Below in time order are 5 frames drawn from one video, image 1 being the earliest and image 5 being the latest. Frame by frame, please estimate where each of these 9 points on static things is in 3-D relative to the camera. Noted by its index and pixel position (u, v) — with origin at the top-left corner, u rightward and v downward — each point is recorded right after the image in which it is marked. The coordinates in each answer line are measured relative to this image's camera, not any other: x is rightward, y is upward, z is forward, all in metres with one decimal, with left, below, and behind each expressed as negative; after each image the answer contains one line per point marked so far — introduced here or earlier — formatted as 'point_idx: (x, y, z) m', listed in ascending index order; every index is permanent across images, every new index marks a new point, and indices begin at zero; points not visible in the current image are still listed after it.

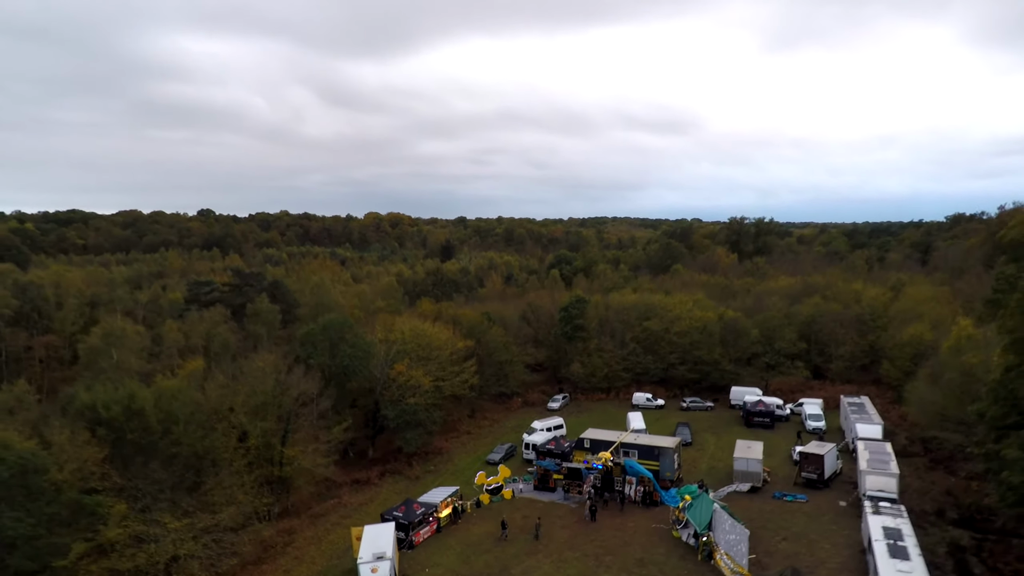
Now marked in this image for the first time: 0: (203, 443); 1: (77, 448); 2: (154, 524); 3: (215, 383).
0: (-9.1, -4.6, +17.6) m
1: (-11.1, -4.1, +15.3) m
2: (-9.4, -6.3, +15.7) m
3: (-9.7, -3.2, +19.6) m
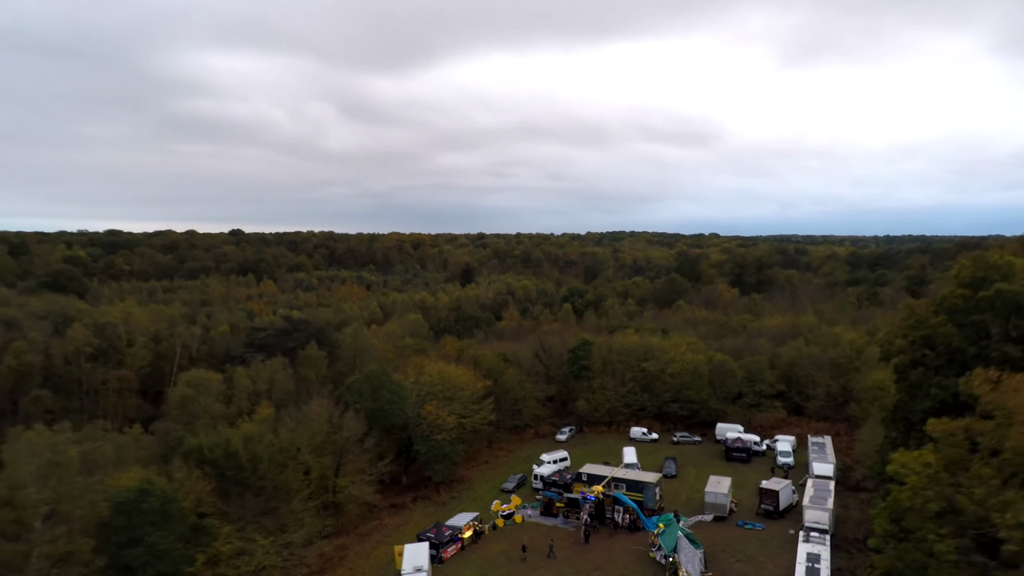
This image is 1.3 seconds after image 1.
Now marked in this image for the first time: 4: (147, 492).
0: (-8.8, -7.2, +22.5) m
1: (-10.9, -6.6, +20.2) m
2: (-9.1, -8.8, +20.6) m
3: (-9.3, -5.7, +24.5) m
4: (-11.0, -6.2, +18.0) m
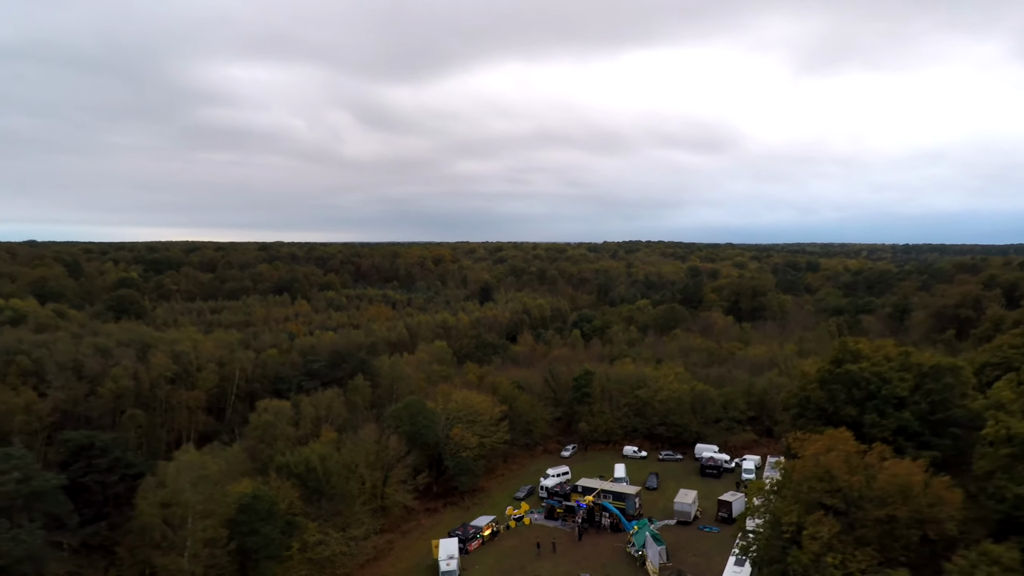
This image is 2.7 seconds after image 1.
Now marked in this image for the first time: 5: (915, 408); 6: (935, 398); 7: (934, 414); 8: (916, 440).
0: (-8.3, -9.9, +29.6) m
1: (-10.5, -9.3, +27.4) m
2: (-8.7, -11.5, +27.7) m
3: (-8.8, -8.5, +31.6) m
4: (-10.7, -8.8, +25.2) m
5: (+12.9, -3.7, +18.9) m
6: (+13.5, -3.5, +18.8) m
7: (+13.3, -4.0, +18.8) m
8: (+12.5, -4.7, +18.4) m
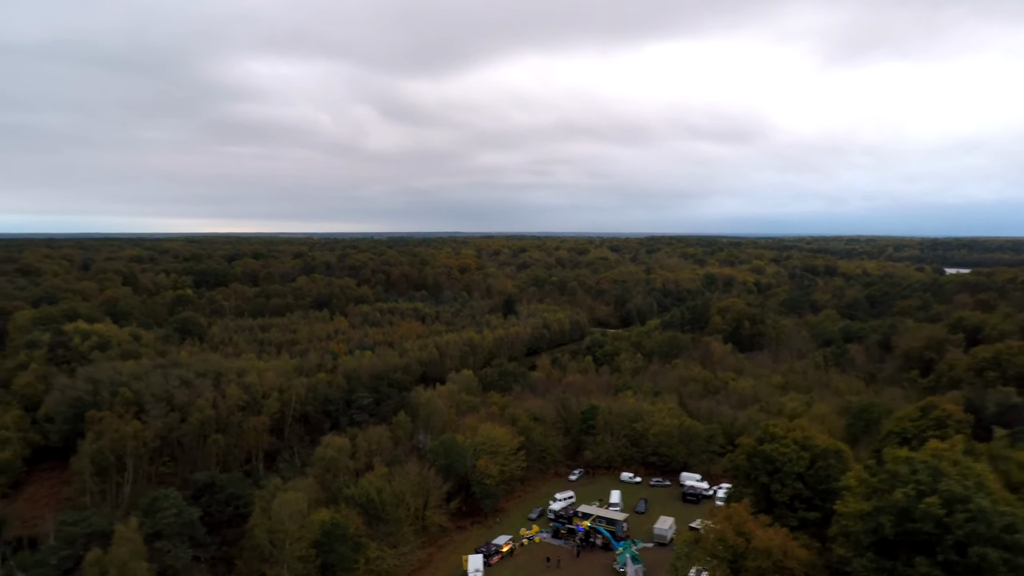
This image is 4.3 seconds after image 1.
0: (-7.5, -14.4, +38.2) m
1: (-9.7, -13.9, +36.1) m
2: (-8.0, -16.0, +36.3) m
3: (-7.9, -13.0, +40.2) m
4: (-10.0, -13.4, +33.9) m
5: (+13.3, -8.5, +26.6) m
6: (+13.9, -8.2, +26.4) m
7: (+13.7, -8.7, +26.4) m
8: (+12.9, -9.5, +26.1) m
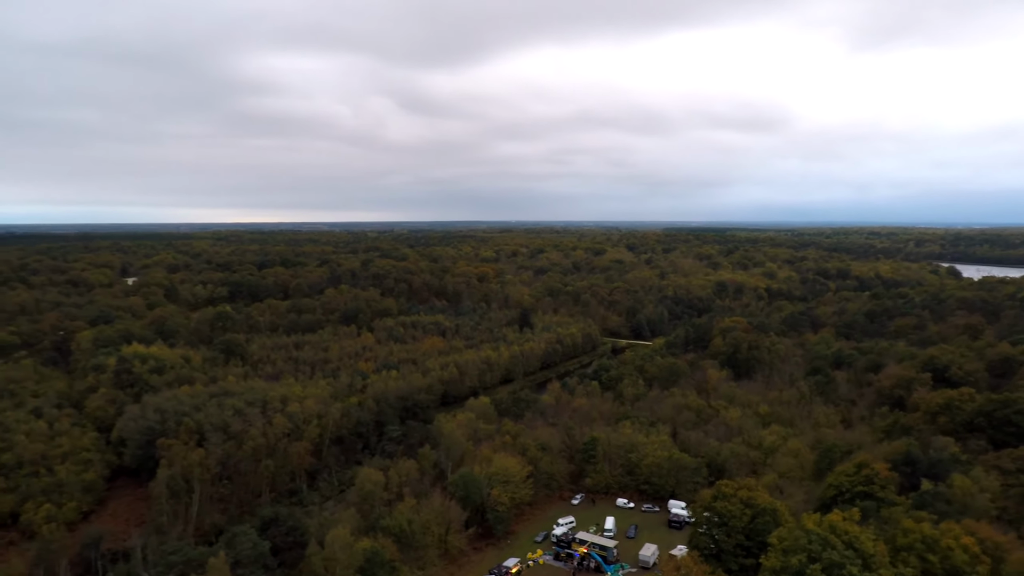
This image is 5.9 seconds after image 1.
0: (-6.9, -19.5, +46.1) m
1: (-9.2, -19.0, +44.0) m
2: (-7.4, -21.1, +44.2) m
3: (-7.3, -18.0, +48.1) m
4: (-9.6, -18.6, +41.8) m
5: (+13.4, -13.8, +33.6) m
6: (+14.1, -13.5, +33.5) m
7: (+13.9, -14.0, +33.5) m
8: (+13.0, -14.8, +33.2) m
